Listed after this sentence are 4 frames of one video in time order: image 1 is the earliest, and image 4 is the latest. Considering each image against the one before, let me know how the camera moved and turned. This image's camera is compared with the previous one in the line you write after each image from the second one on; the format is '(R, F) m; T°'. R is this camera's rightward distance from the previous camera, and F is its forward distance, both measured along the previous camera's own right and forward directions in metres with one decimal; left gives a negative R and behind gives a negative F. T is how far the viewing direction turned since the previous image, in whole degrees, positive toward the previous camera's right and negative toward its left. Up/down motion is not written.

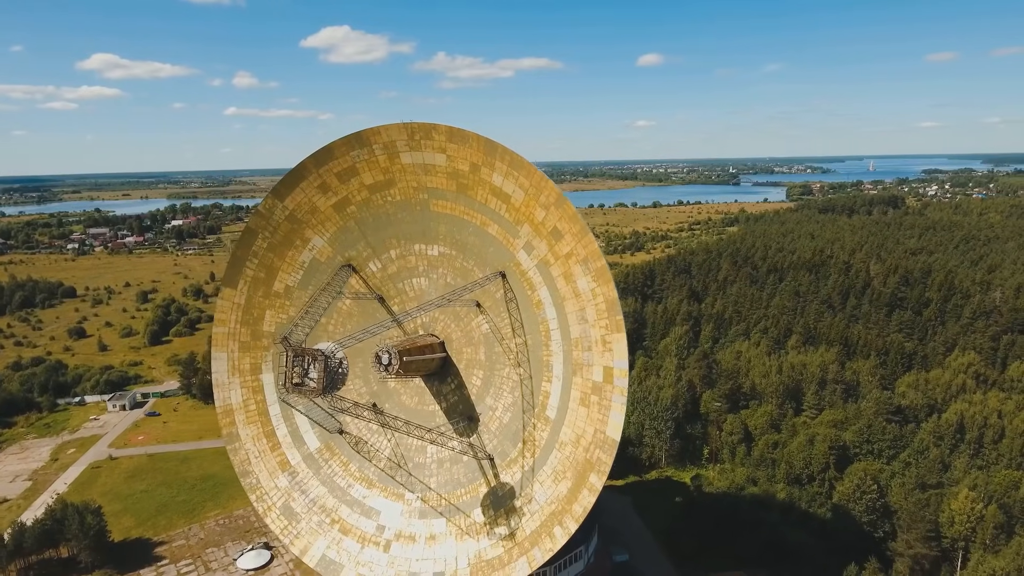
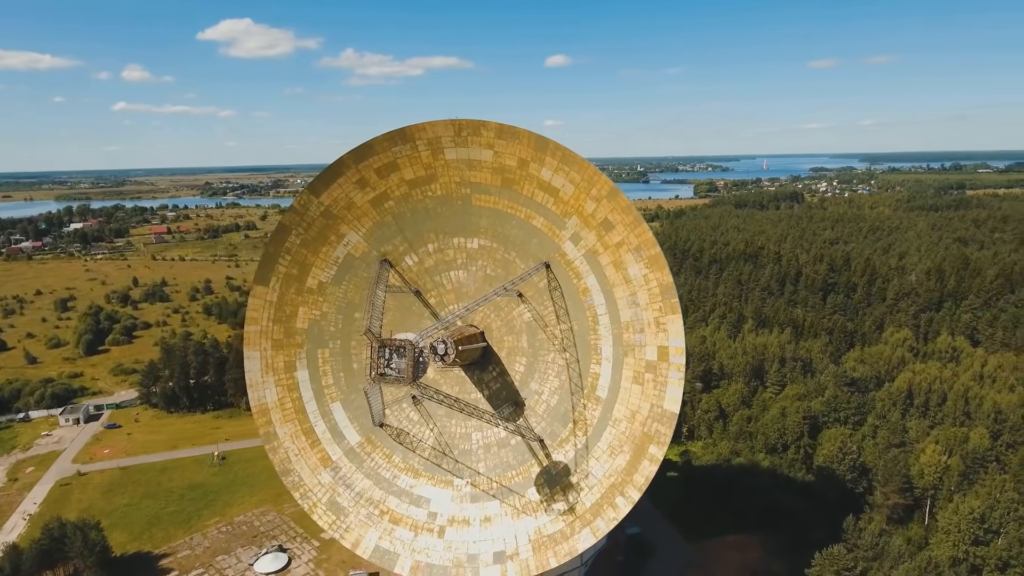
(-5.9, -0.9) m; +8°
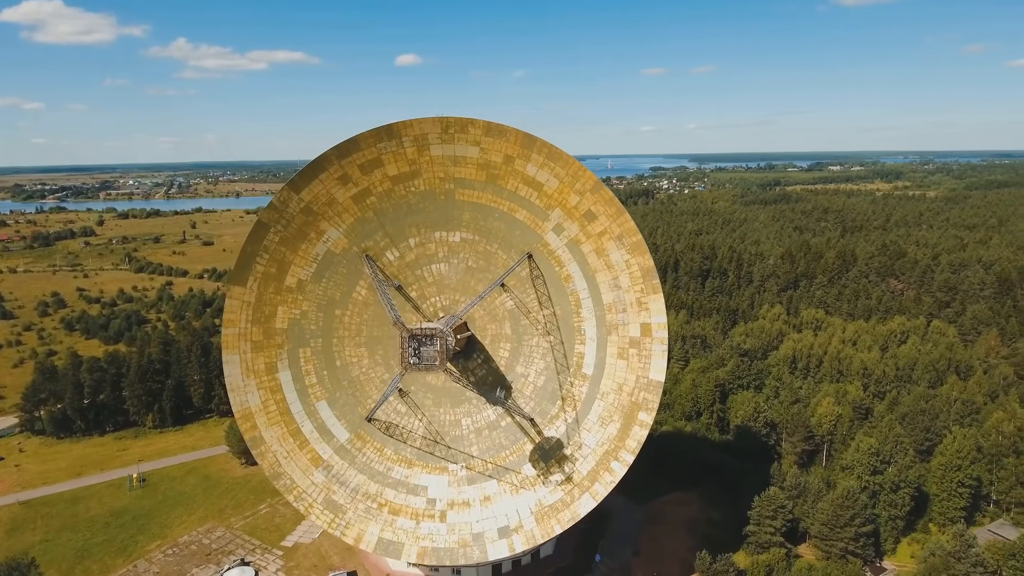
(-6.2, -0.9) m; +13°
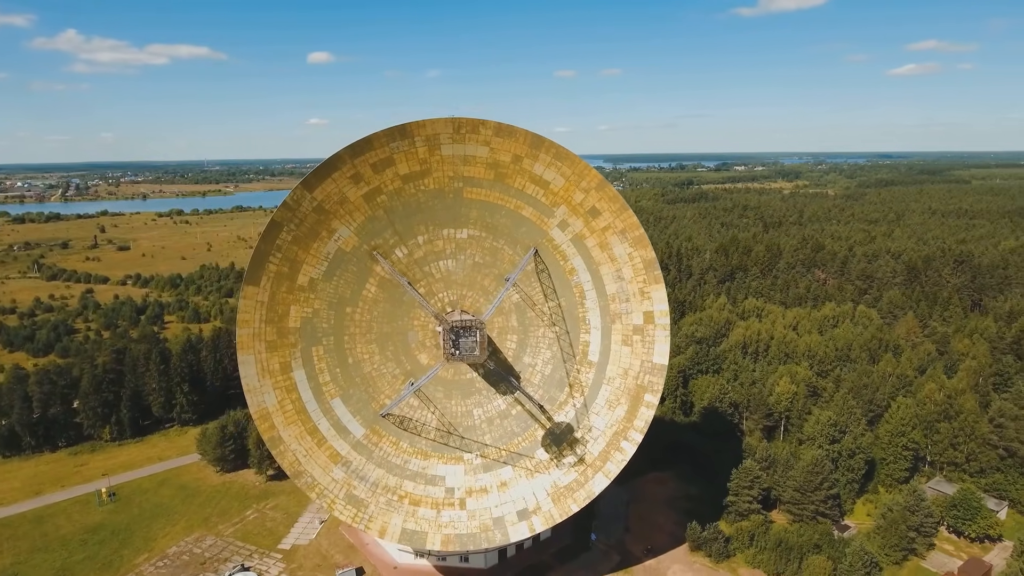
(-4.5, -1.0) m; +7°
